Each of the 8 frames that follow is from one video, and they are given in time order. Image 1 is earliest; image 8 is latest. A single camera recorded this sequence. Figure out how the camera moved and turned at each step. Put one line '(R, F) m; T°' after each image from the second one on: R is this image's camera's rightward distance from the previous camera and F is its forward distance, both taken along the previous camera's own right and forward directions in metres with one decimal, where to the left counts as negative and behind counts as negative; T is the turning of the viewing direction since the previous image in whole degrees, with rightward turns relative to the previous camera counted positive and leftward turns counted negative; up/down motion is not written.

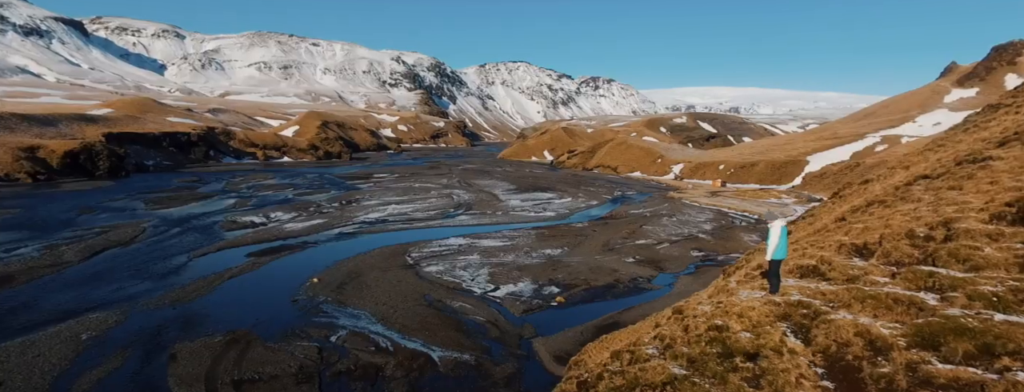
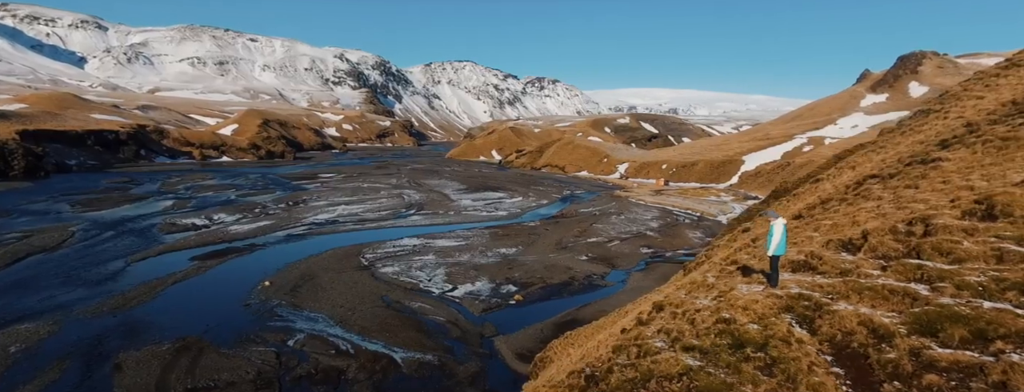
(-0.3, 0.0) m; +5°
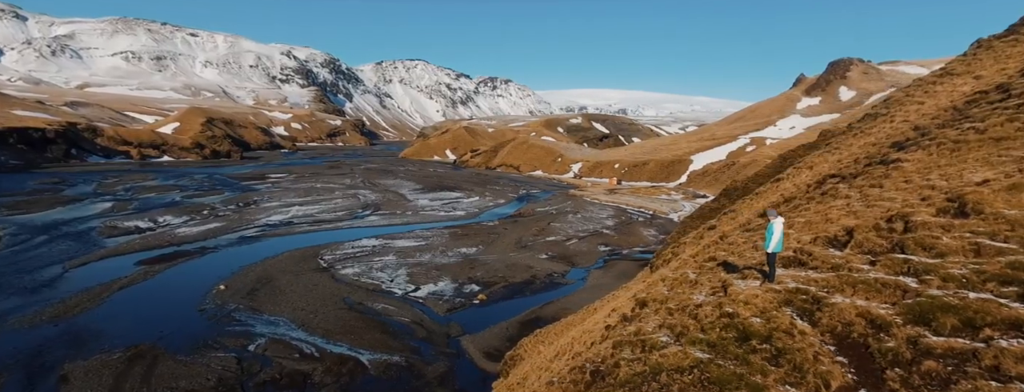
(-0.3, 0.0) m; +4°
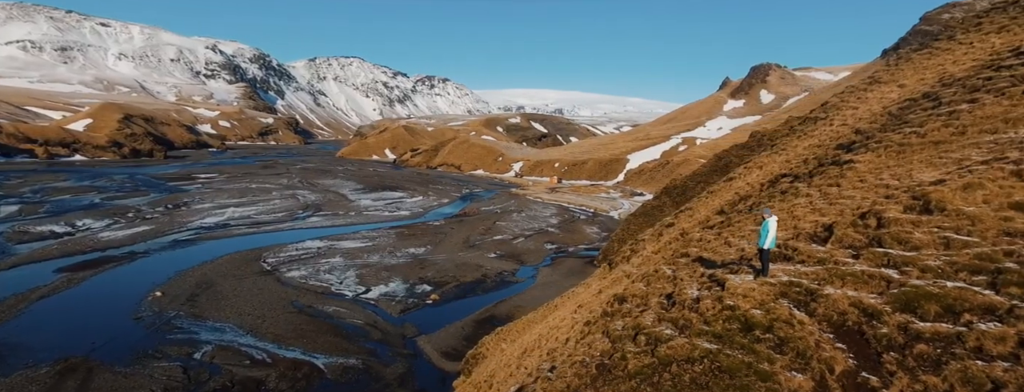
(-0.4, 0.0) m; +6°
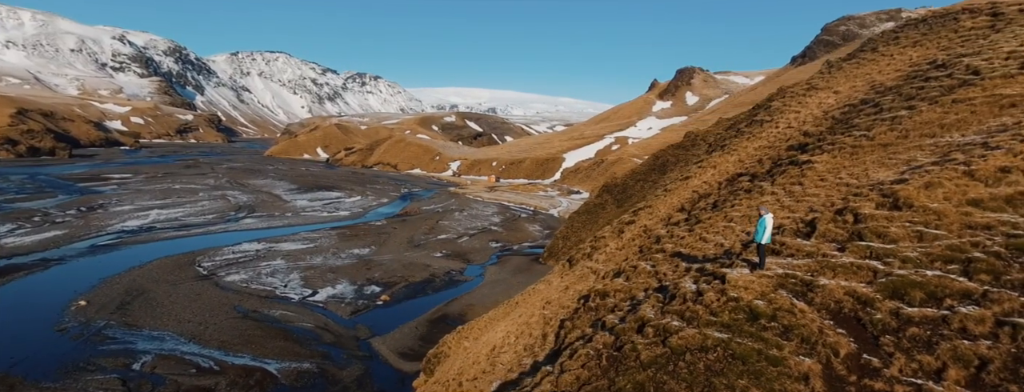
(-0.5, 0.0) m; +6°
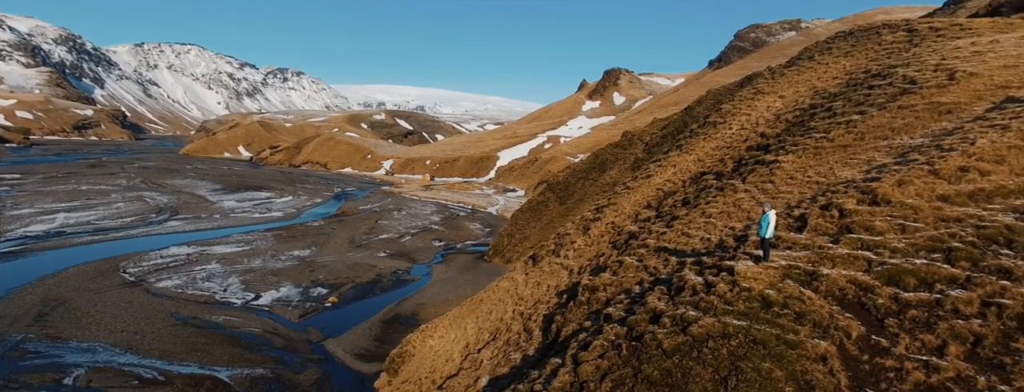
(-0.6, 0.0) m; +6°
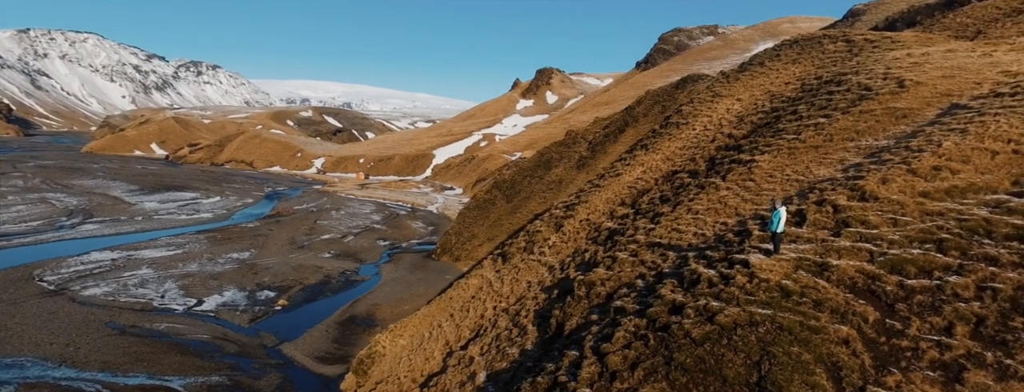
(-0.6, 0.0) m; +6°
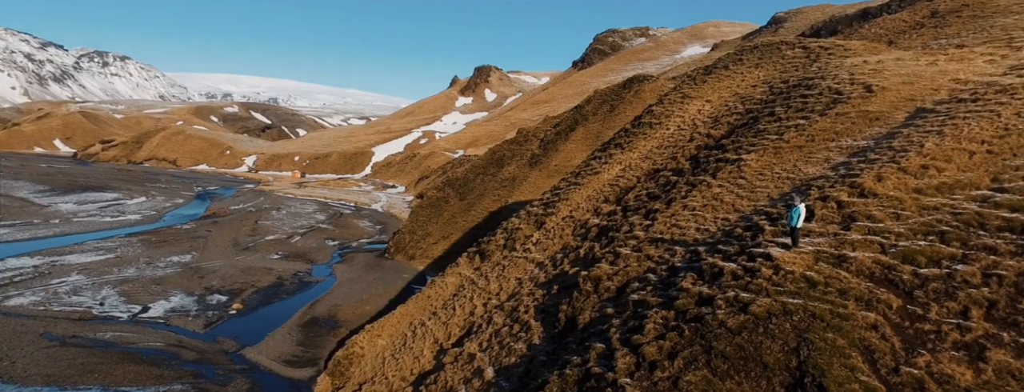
(-0.7, 0.0) m; +5°
